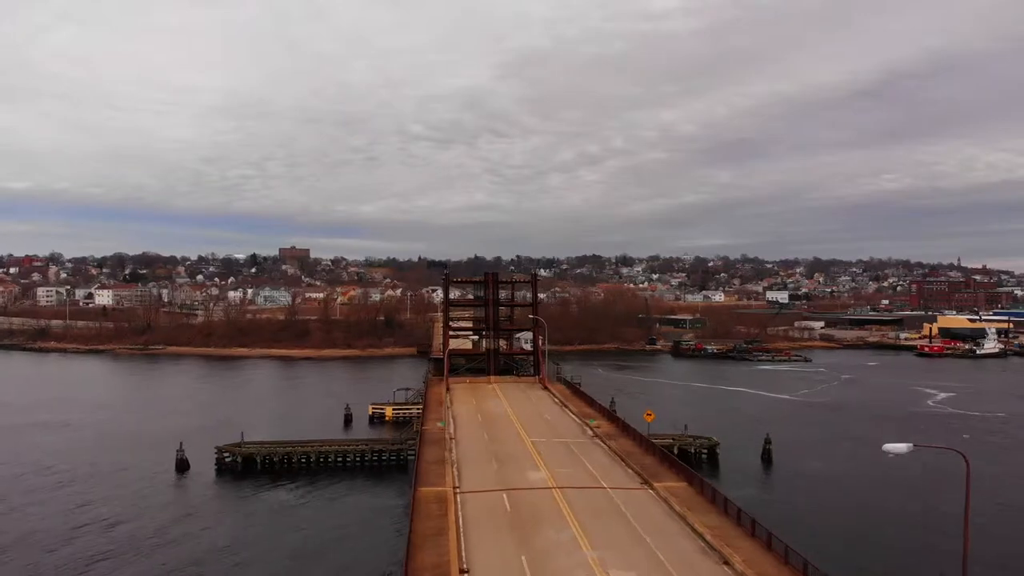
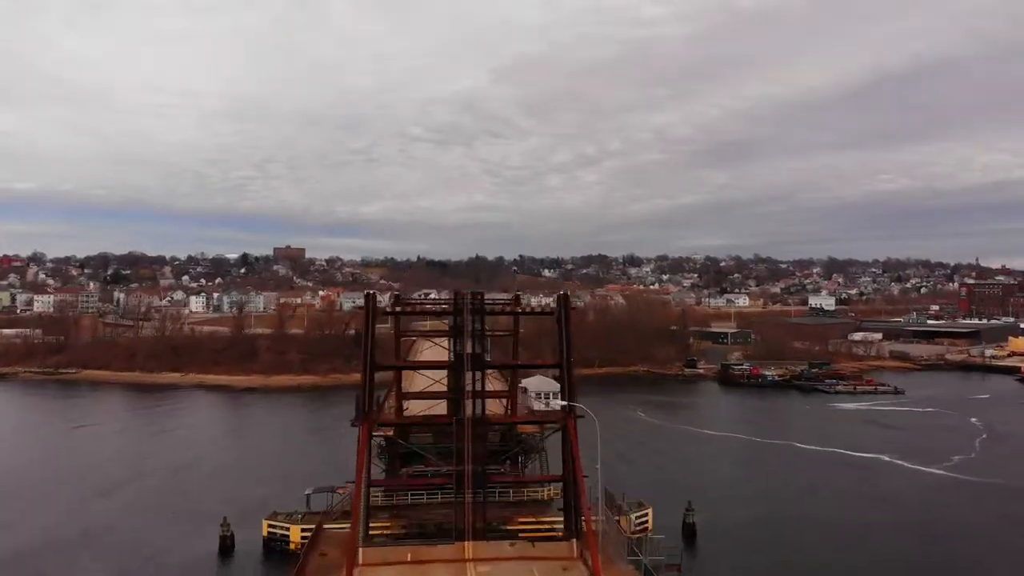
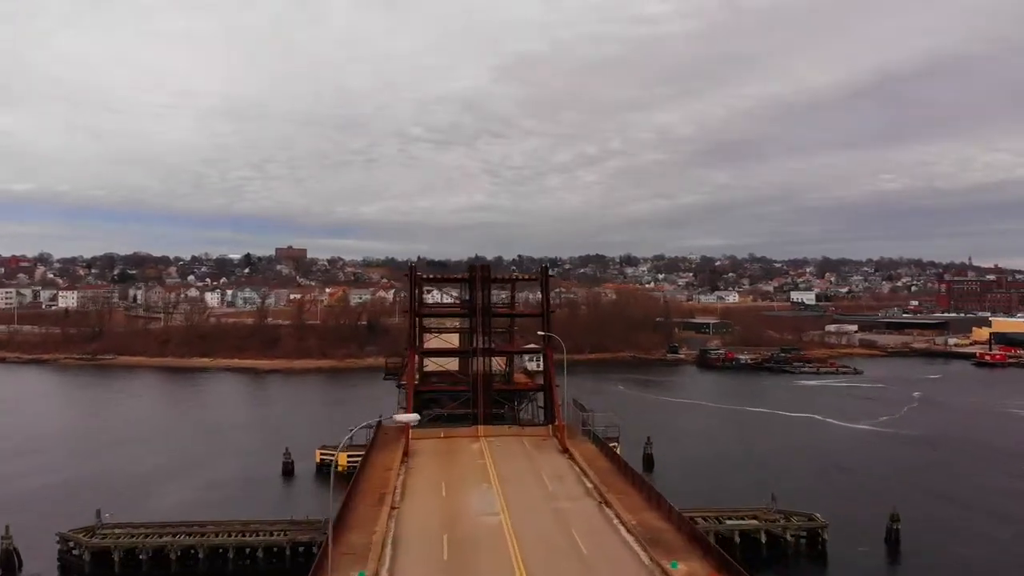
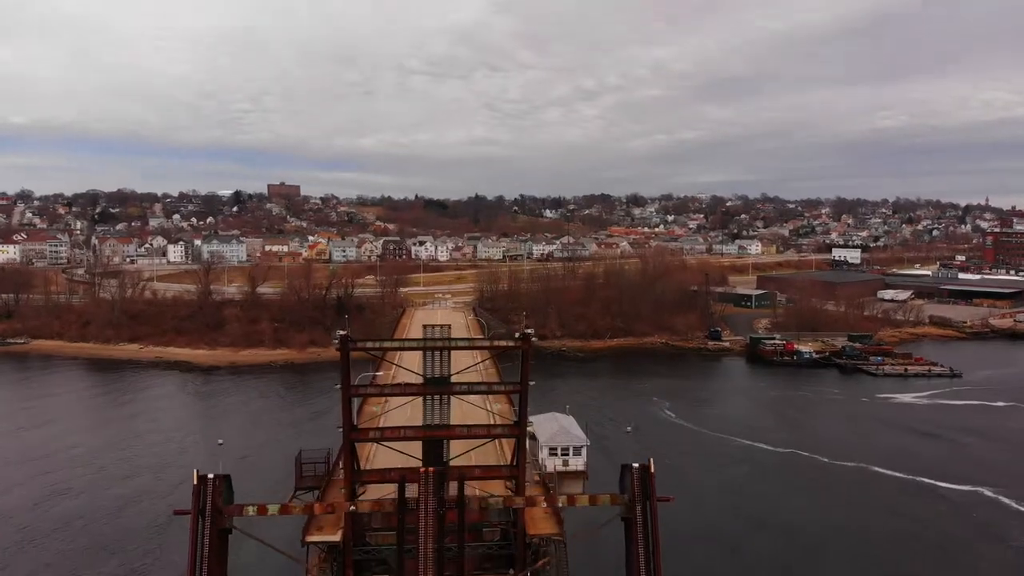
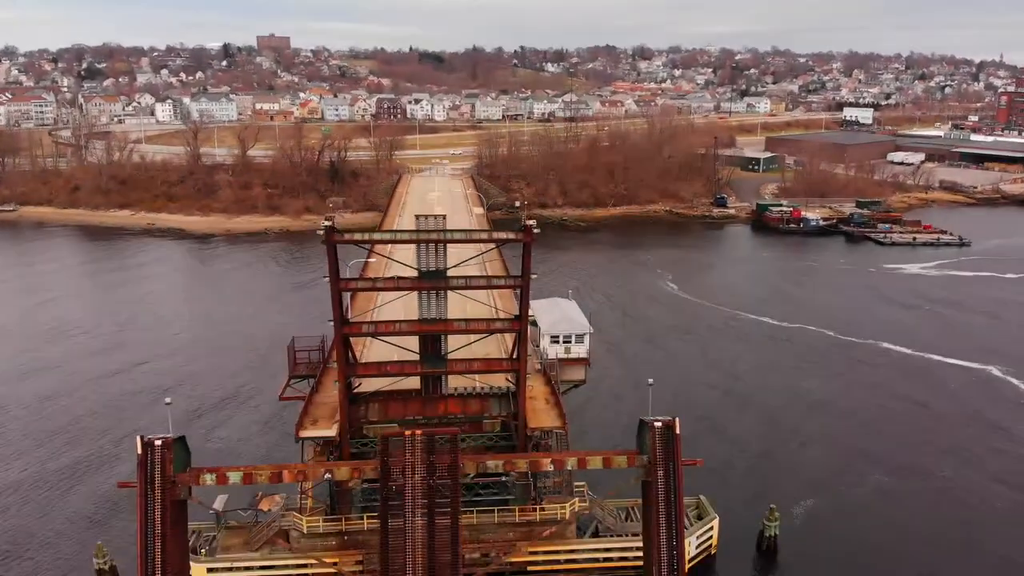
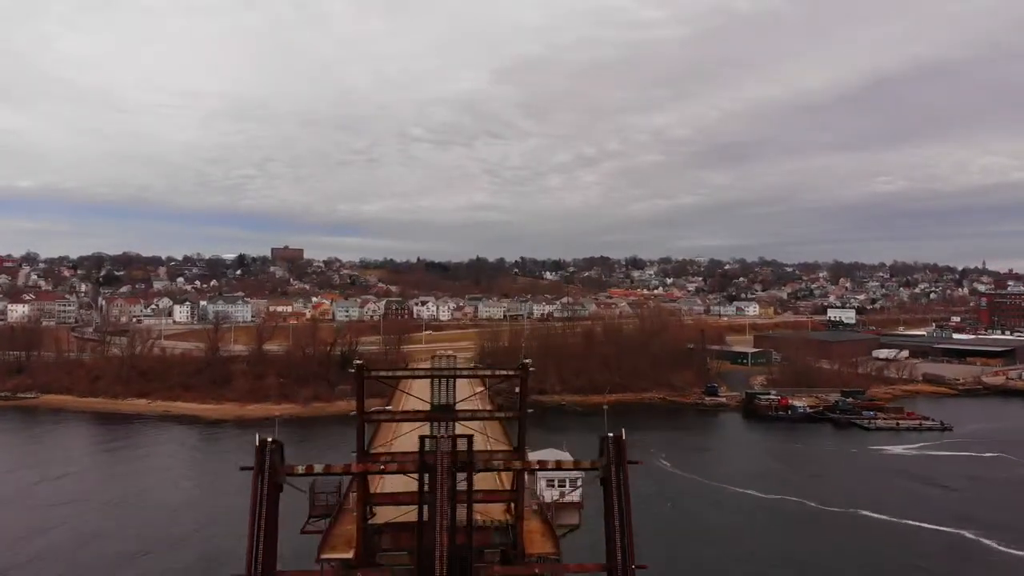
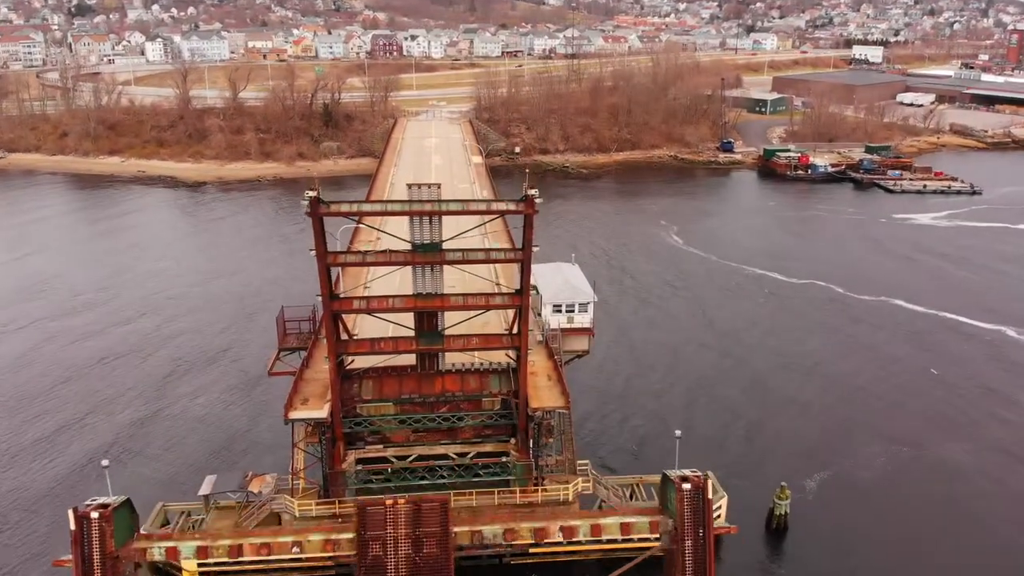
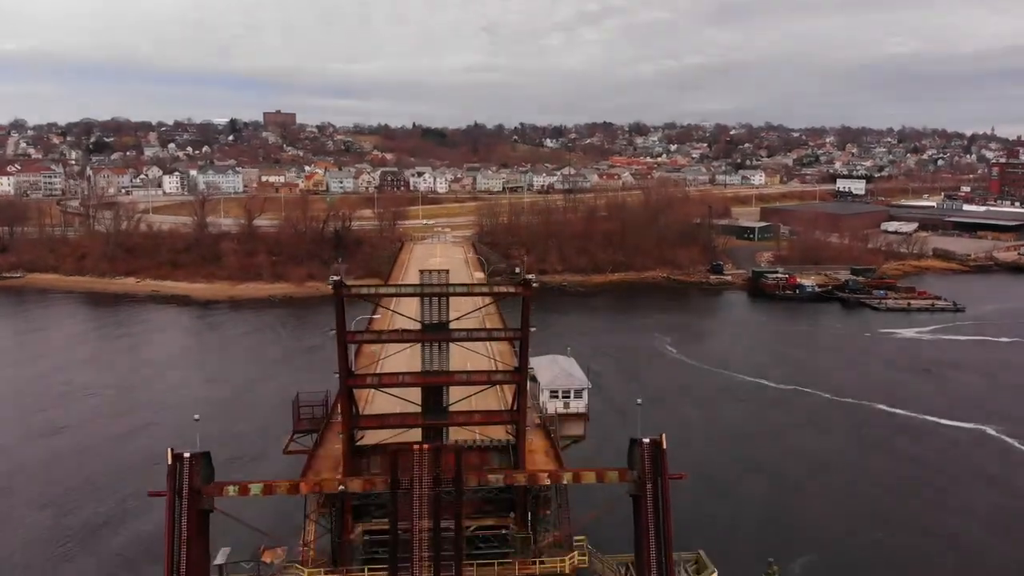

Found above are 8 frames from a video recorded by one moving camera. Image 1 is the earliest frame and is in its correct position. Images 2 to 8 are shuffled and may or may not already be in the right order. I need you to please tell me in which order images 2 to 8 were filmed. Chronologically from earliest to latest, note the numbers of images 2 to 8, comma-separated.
3, 2, 6, 4, 8, 5, 7
